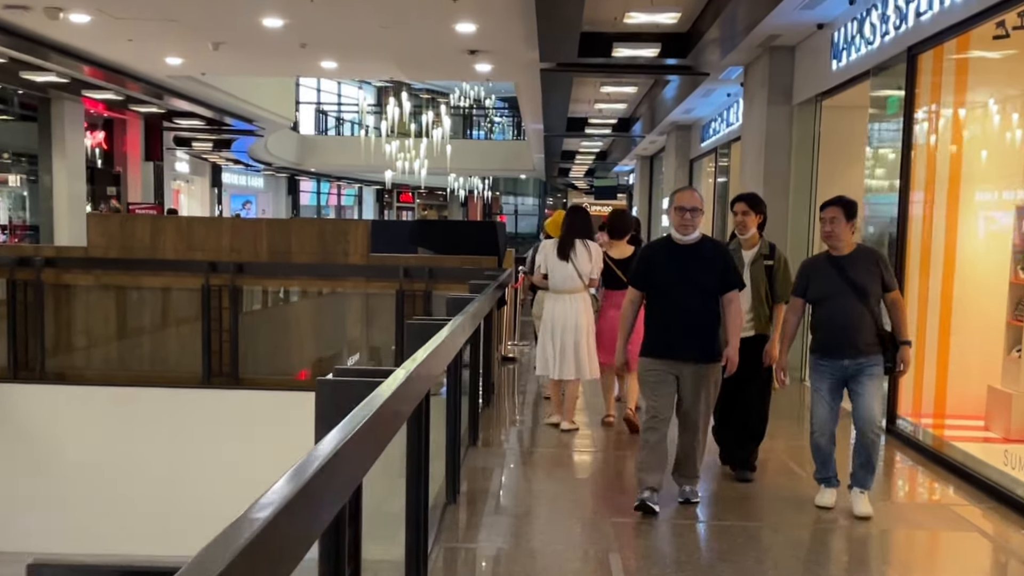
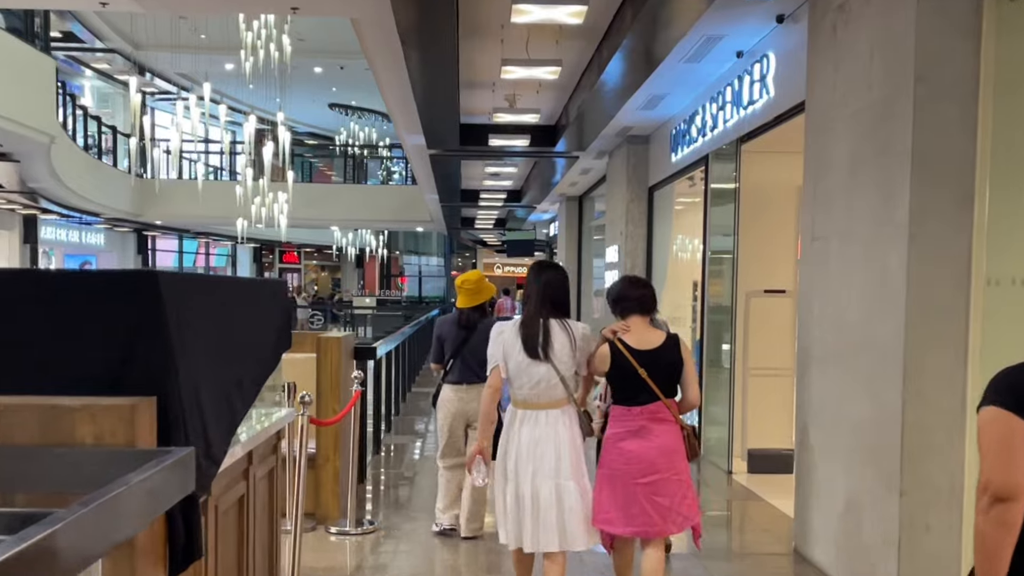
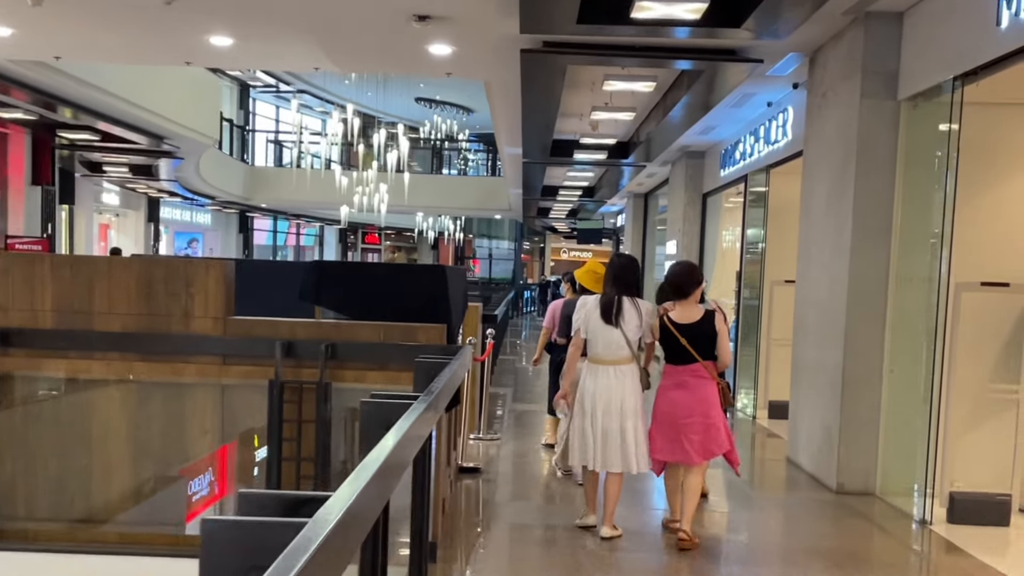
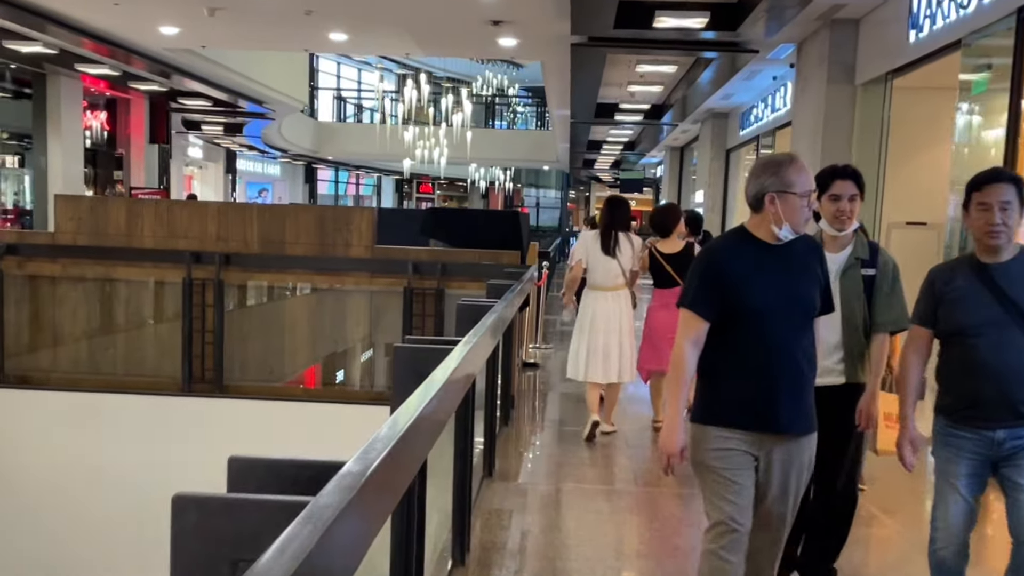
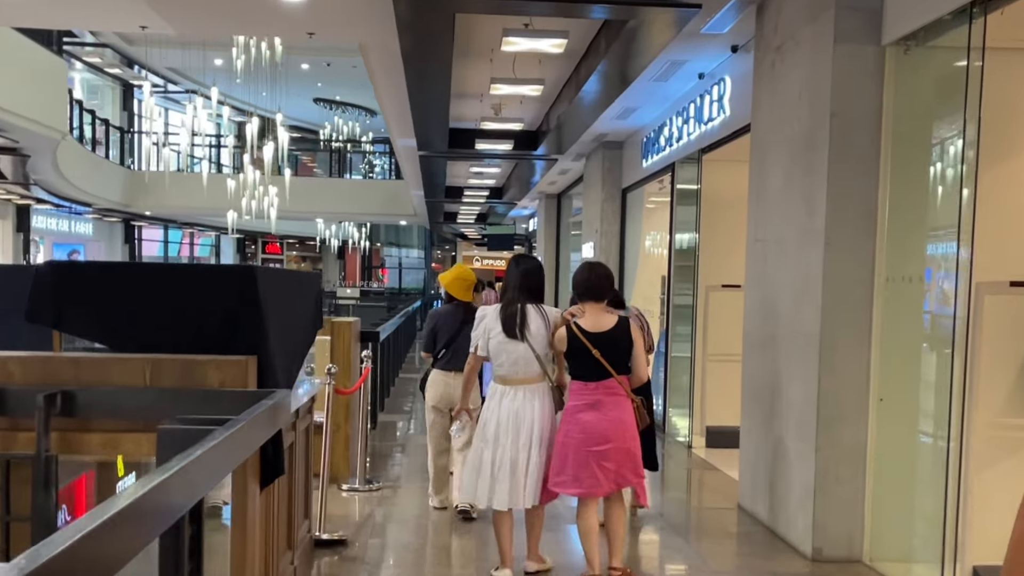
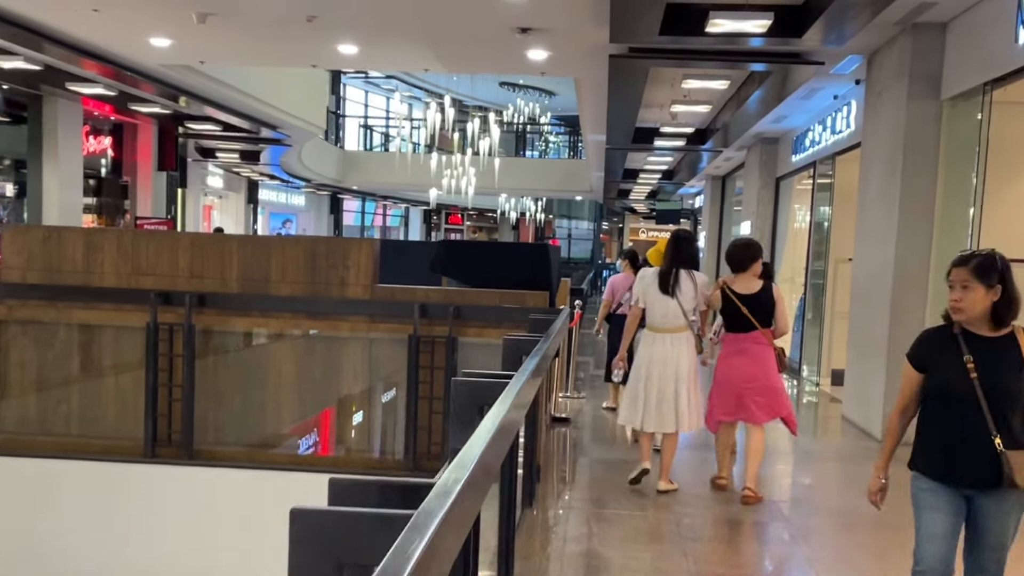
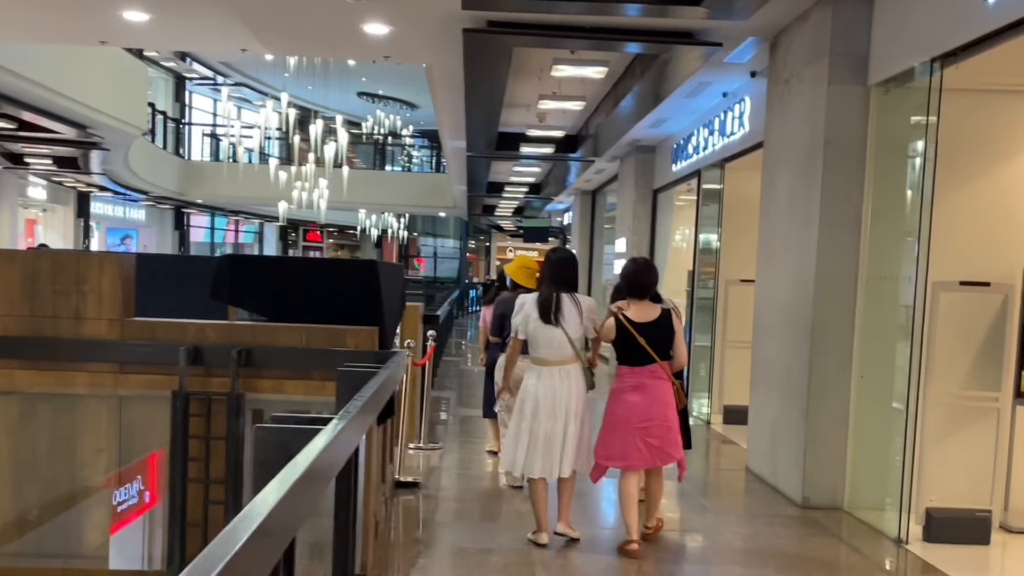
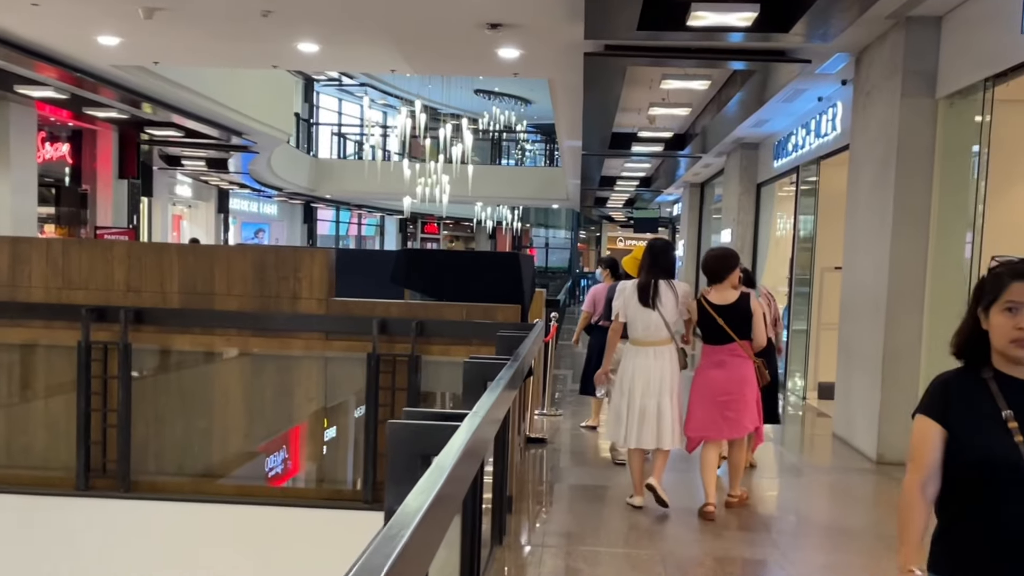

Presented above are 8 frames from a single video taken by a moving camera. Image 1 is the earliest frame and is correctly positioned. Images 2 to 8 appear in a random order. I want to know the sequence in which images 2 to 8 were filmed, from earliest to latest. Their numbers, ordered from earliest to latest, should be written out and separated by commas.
4, 6, 8, 3, 7, 5, 2
